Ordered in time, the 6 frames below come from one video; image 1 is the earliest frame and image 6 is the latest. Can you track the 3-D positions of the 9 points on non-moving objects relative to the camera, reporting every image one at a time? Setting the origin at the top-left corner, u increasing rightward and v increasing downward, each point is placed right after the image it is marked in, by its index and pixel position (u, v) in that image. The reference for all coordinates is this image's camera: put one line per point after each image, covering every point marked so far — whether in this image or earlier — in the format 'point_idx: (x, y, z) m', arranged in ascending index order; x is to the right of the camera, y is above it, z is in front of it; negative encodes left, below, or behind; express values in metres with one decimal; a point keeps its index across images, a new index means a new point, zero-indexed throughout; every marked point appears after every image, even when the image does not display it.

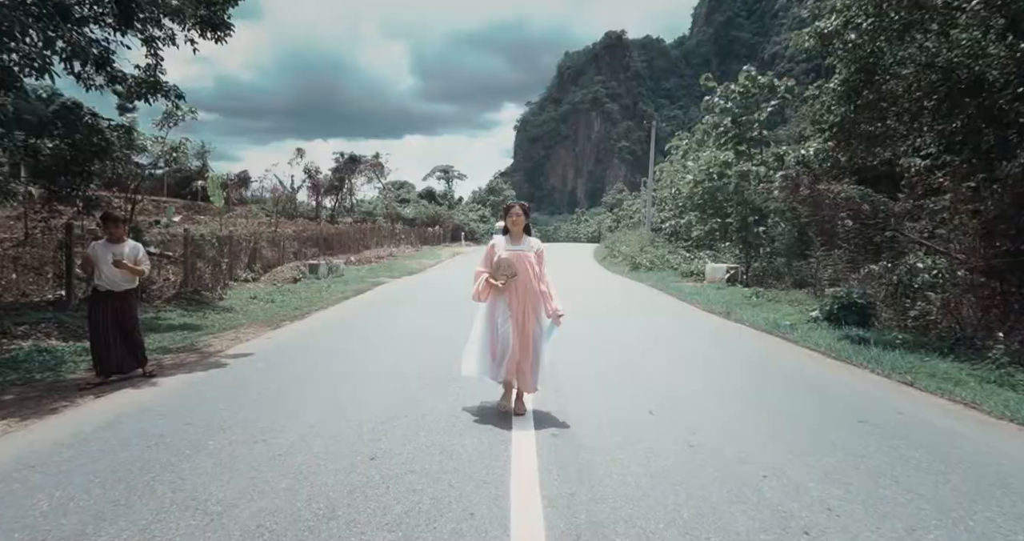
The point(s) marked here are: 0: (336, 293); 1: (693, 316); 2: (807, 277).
0: (-4.0, -0.5, +12.5) m
1: (+3.6, -0.9, +11.2) m
2: (+7.8, -0.1, +14.2) m
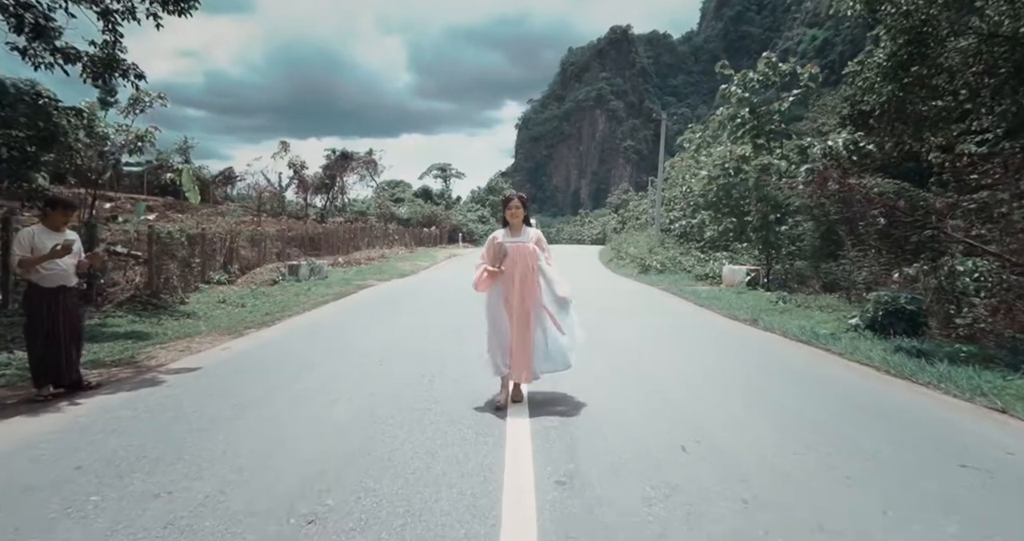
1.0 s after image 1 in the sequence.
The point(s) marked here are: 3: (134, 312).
0: (-4.1, -0.5, +11.4) m
1: (+3.6, -0.9, +10.0) m
2: (+7.8, -0.2, +13.0) m
3: (-6.0, -0.7, +8.7) m
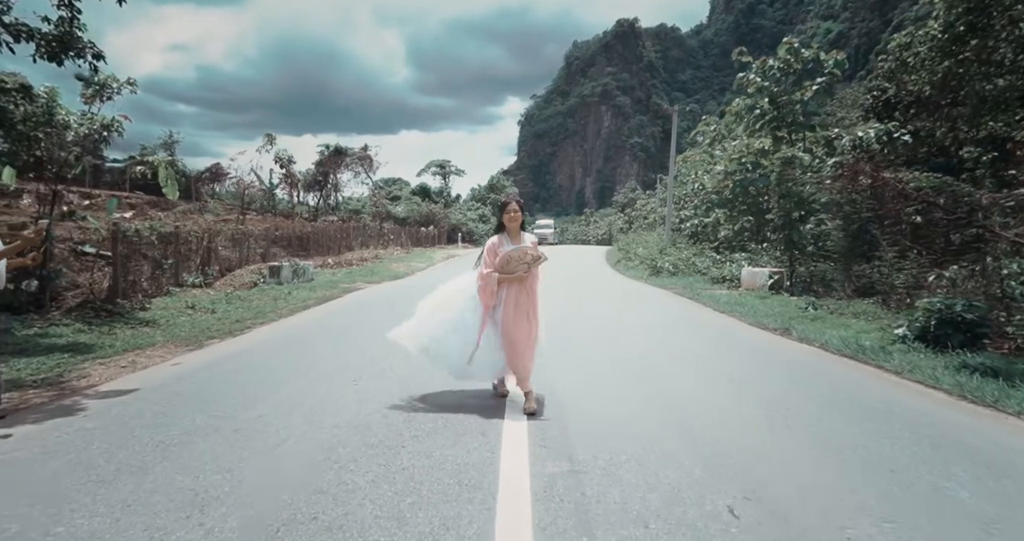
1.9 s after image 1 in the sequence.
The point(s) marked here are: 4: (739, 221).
0: (-4.1, -0.6, +10.4) m
1: (+3.6, -1.0, +8.9) m
2: (+7.8, -0.3, +11.9) m
3: (-6.0, -0.7, +7.7) m
4: (+6.3, +1.4, +15.5) m
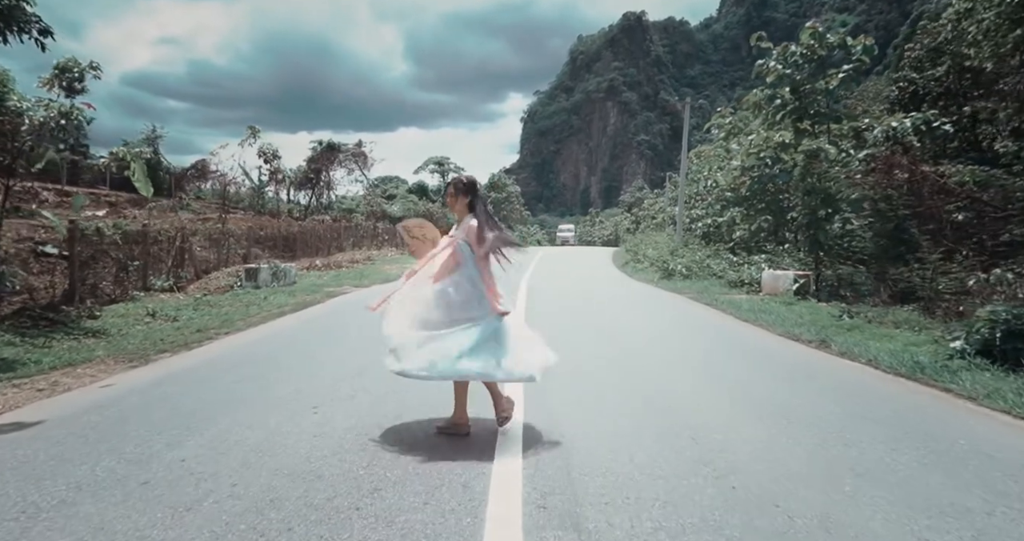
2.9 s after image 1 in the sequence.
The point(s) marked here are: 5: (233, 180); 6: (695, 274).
0: (-4.1, -0.6, +9.4) m
1: (+3.6, -1.0, +7.9) m
2: (+7.8, -0.3, +10.9) m
3: (-6.0, -0.7, +6.7) m
4: (+6.4, +1.3, +14.4) m
5: (-9.6, +3.1, +19.3) m
6: (+5.7, -0.1, +17.1) m
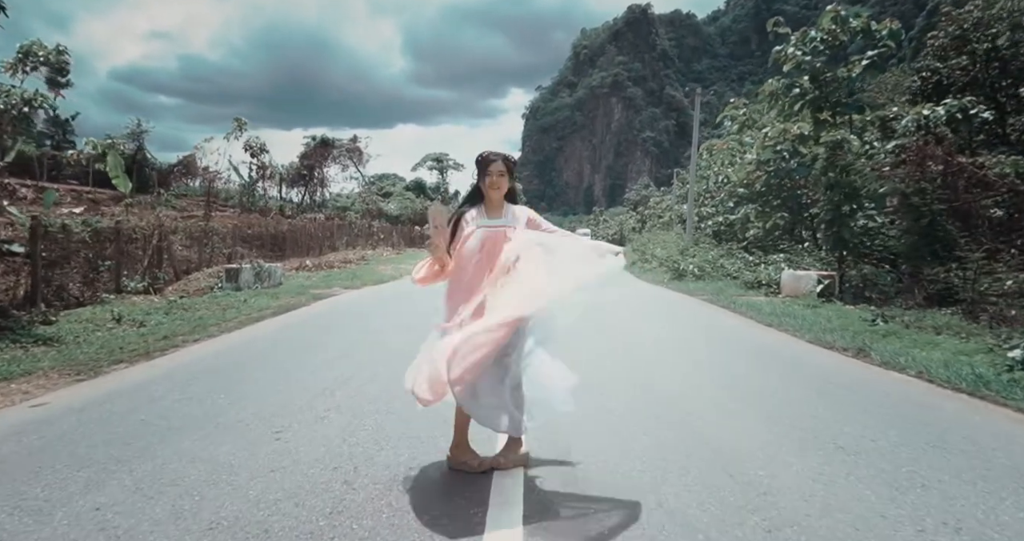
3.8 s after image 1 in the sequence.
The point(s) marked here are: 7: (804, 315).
0: (-4.1, -0.6, +8.6) m
1: (+3.6, -1.0, +7.1) m
2: (+7.8, -0.3, +10.1) m
3: (-6.0, -0.7, +6.0) m
4: (+6.4, +1.3, +13.6) m
5: (-9.6, +3.1, +18.5) m
6: (+5.7, -0.1, +16.3) m
7: (+4.7, -0.7, +8.8) m
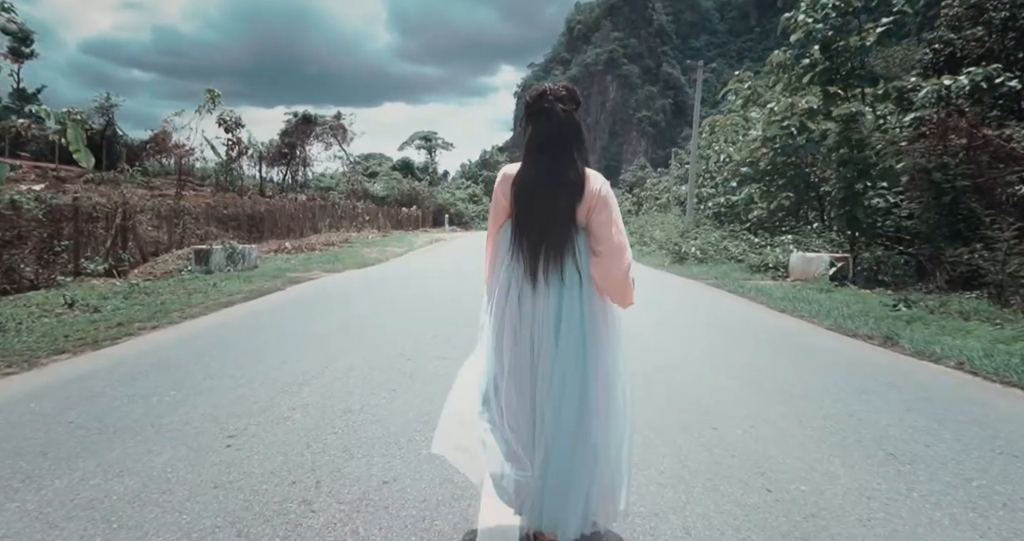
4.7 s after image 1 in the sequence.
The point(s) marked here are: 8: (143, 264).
0: (-4.2, -0.4, +7.9) m
1: (+3.5, -0.8, +6.5) m
2: (+7.7, 0.0, +9.5) m
3: (-6.1, -0.5, +5.3) m
4: (+6.2, +1.7, +13.0) m
5: (-9.8, +3.6, +17.6) m
6: (+5.5, +0.4, +15.8) m
7: (+4.5, -0.4, +8.2) m
8: (-7.1, +0.1, +10.8) m
